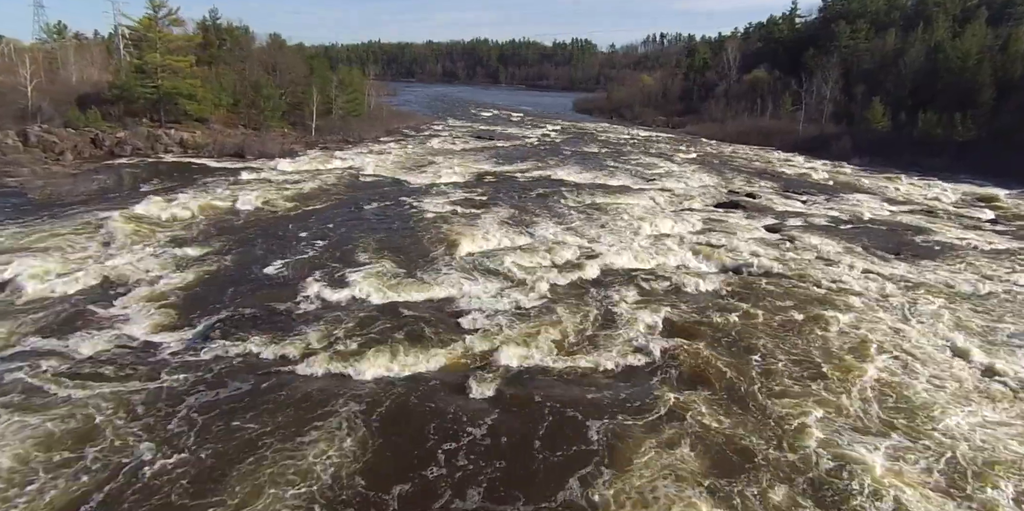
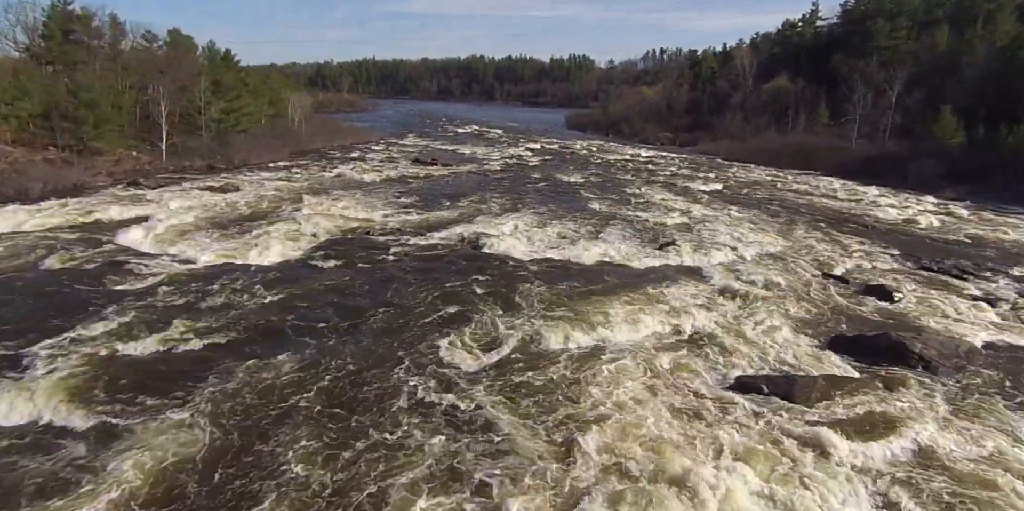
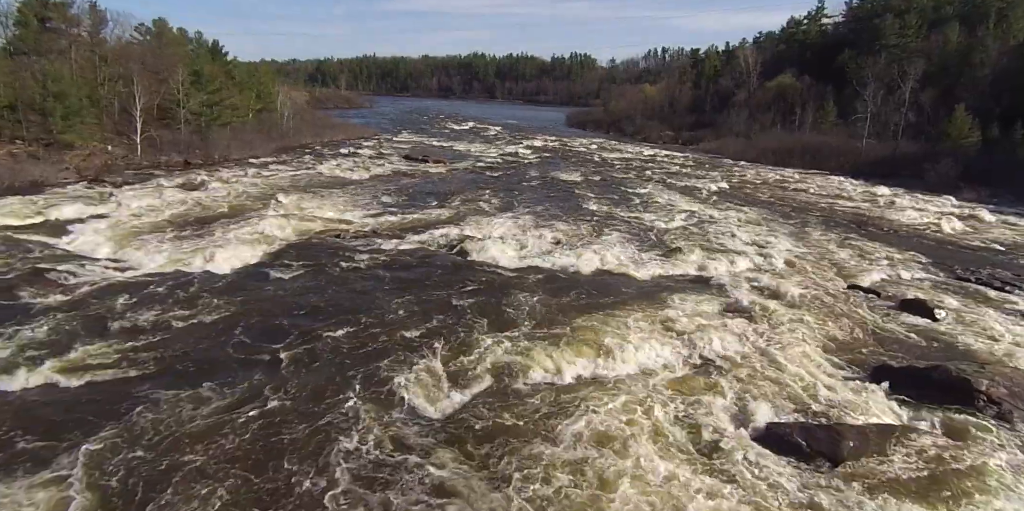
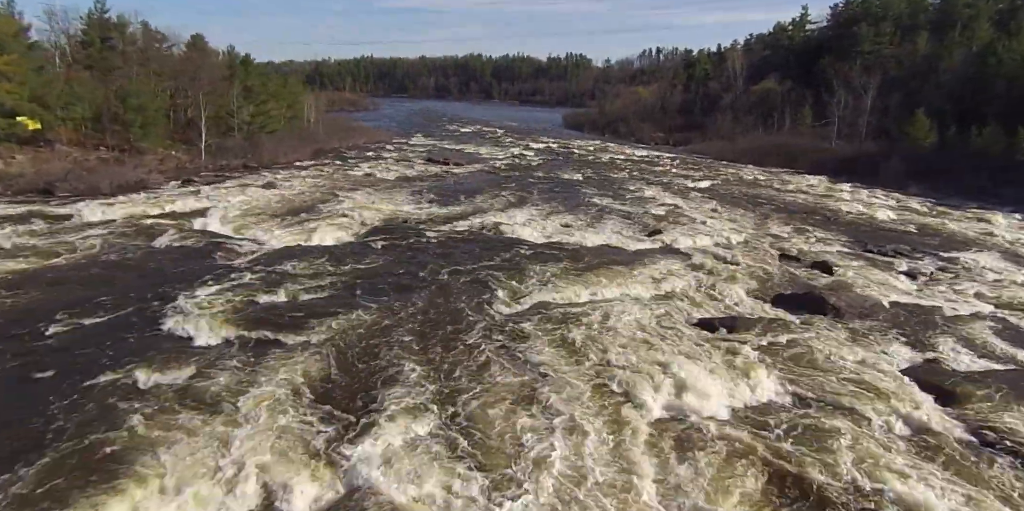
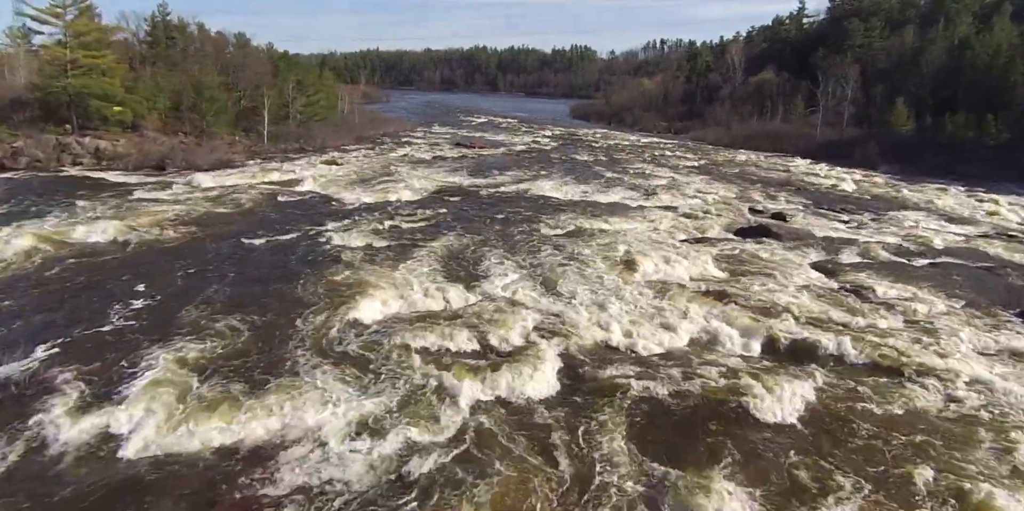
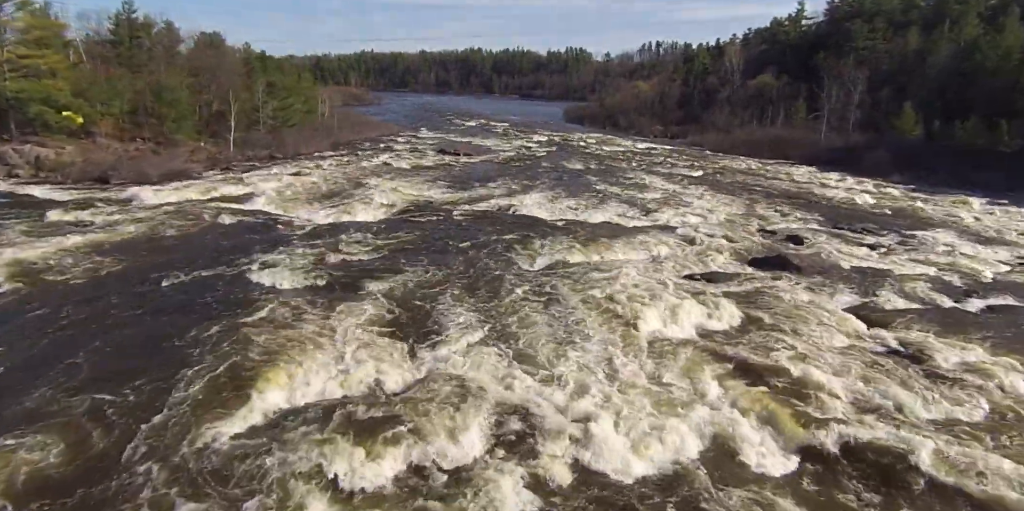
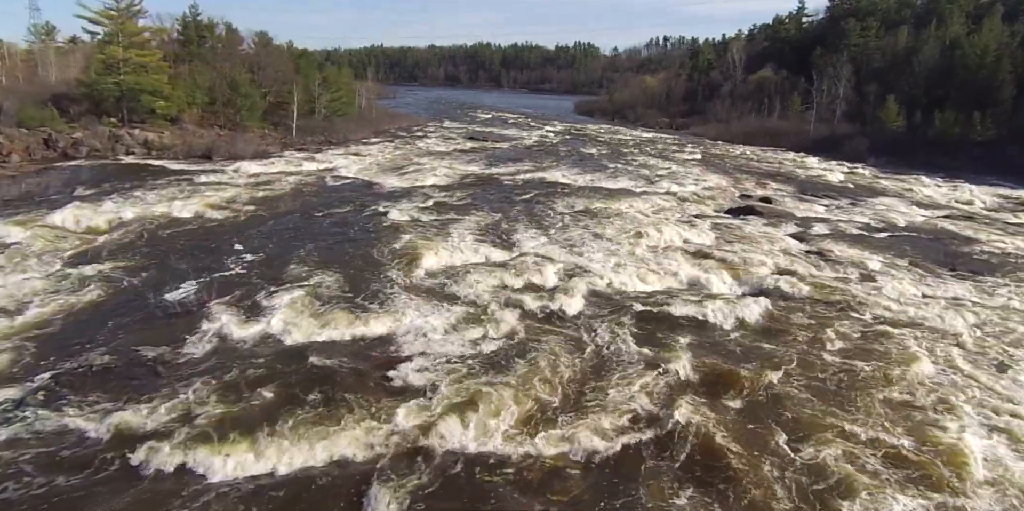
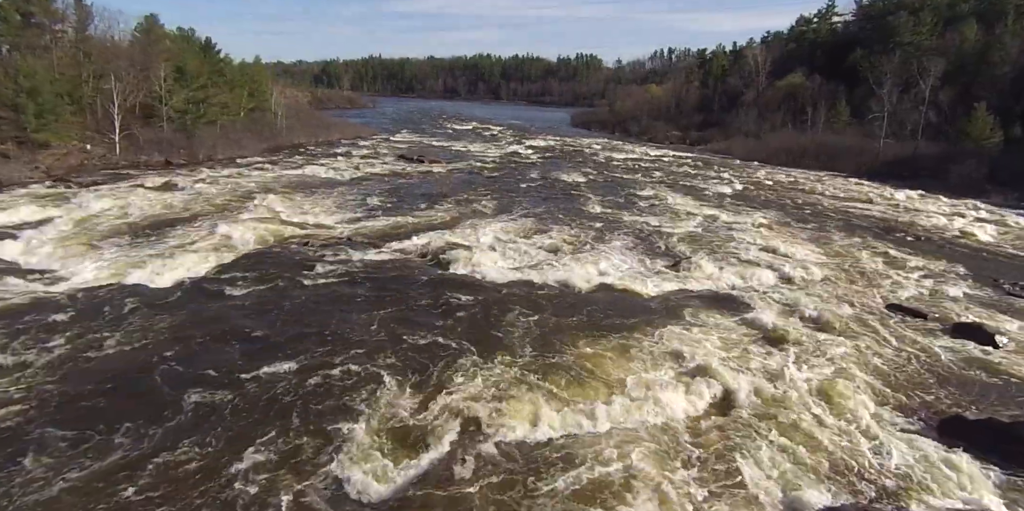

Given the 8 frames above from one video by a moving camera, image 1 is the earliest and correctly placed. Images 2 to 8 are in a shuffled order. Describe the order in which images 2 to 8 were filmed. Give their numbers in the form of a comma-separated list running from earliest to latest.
7, 5, 6, 4, 2, 3, 8
